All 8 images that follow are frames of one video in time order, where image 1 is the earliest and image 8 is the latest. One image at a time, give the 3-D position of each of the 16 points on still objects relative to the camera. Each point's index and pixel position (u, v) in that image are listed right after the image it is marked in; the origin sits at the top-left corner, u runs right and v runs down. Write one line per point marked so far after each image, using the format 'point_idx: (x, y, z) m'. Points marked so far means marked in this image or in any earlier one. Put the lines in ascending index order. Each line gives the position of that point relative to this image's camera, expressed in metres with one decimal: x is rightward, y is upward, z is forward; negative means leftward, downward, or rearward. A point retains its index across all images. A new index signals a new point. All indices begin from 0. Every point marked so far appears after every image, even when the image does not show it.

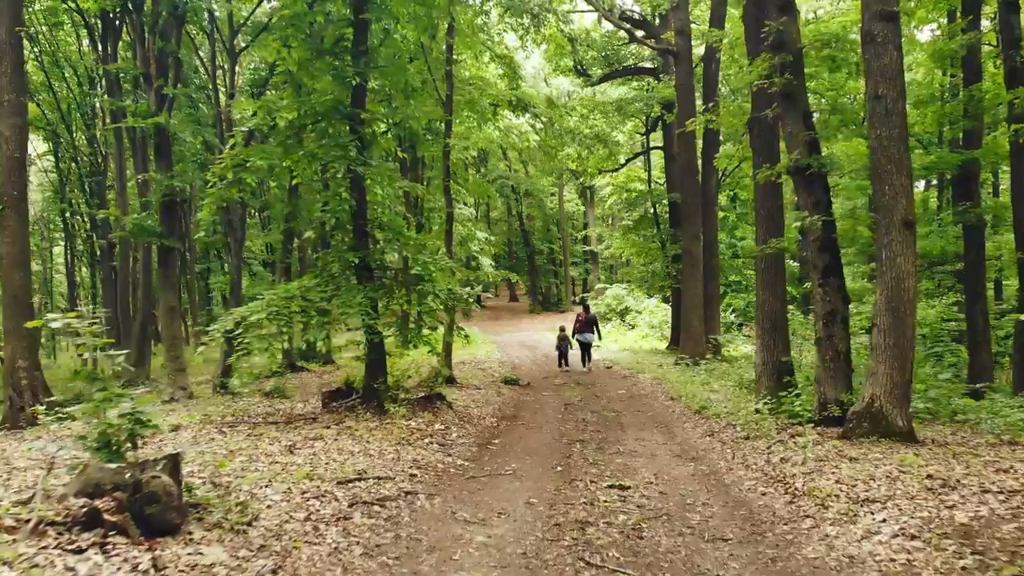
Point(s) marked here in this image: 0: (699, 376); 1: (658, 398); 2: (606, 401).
0: (+4.6, -2.2, +14.5) m
1: (+2.9, -2.2, +11.5) m
2: (+1.8, -2.2, +11.3) m
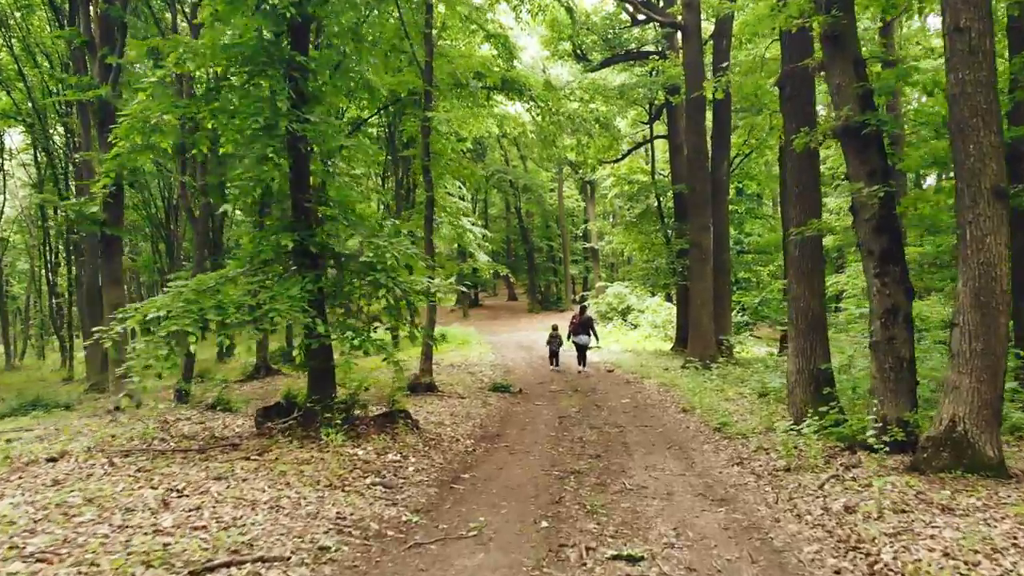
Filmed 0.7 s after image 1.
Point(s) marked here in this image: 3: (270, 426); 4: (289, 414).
0: (+4.4, -2.1, +12.9) m
1: (+2.7, -2.1, +10.0) m
2: (+1.6, -2.1, +9.7) m
3: (-2.6, -1.5, +6.2) m
4: (-2.6, -1.5, +6.6) m
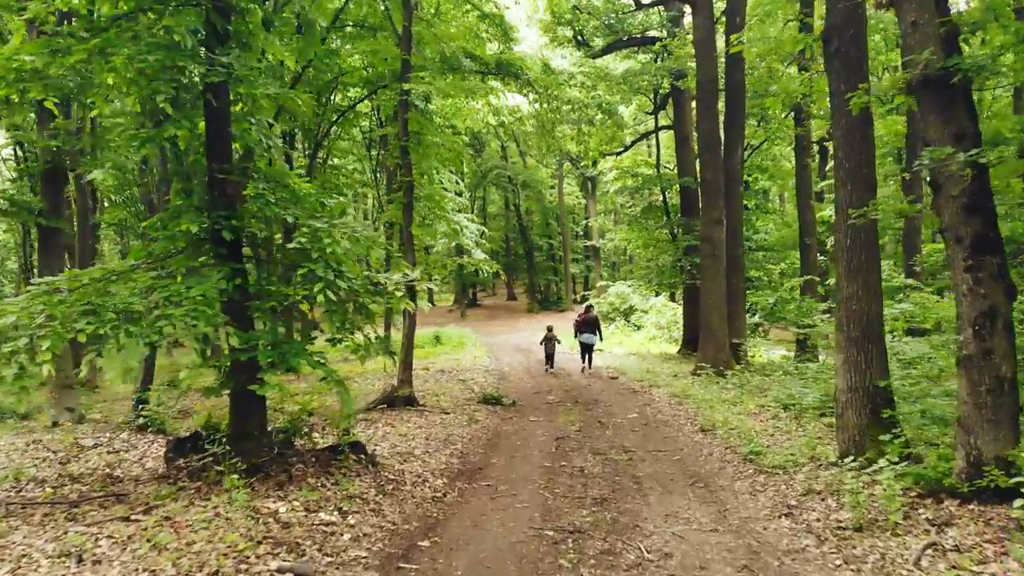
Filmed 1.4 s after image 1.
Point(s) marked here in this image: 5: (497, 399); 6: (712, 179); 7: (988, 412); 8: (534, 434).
0: (+4.3, -2.1, +11.5) m
1: (+2.5, -2.1, +8.6) m
2: (+1.5, -2.1, +8.3) m
3: (-2.8, -1.5, +4.8) m
4: (-2.8, -1.4, +5.2) m
5: (-0.3, -2.1, +10.7) m
6: (+5.1, +2.7, +14.6) m
7: (+3.7, -1.0, +4.5) m
8: (+0.3, -2.1, +8.2) m
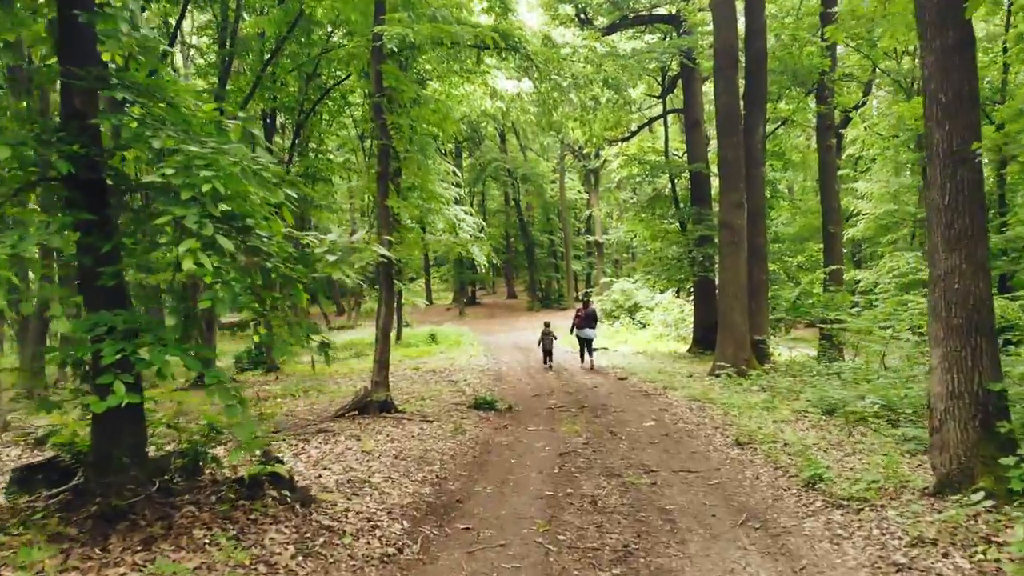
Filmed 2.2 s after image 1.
0: (+4.2, -1.9, +10.0) m
1: (+2.4, -1.9, +7.1) m
2: (+1.4, -1.9, +6.8) m
3: (-2.9, -1.3, +3.4) m
4: (-2.9, -1.2, +3.7) m
5: (-0.3, -1.8, +9.2) m
6: (+5.0, +2.9, +13.1) m
7: (+3.6, -0.8, +3.0) m
8: (+0.2, -1.9, +6.7) m
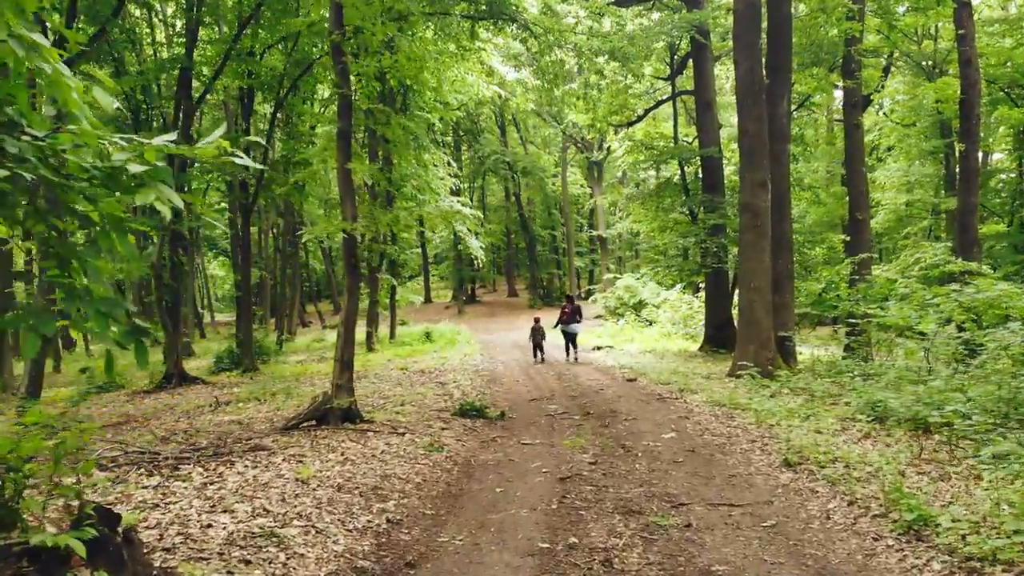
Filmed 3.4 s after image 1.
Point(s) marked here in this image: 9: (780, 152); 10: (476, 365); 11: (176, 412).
0: (+4.1, -1.7, +8.6) m
1: (+2.3, -1.7, +5.7) m
2: (+1.3, -1.7, +5.4) m
3: (-3.0, -1.1, +2.0) m
4: (-3.0, -1.0, +2.3) m
5: (-0.4, -1.6, +7.8) m
6: (+4.9, +3.1, +11.6) m
7: (+3.5, -0.6, +1.6) m
8: (+0.1, -1.7, +5.3) m
9: (+5.8, +2.9, +12.5) m
10: (-0.9, -2.0, +14.9) m
11: (-6.1, -2.2, +10.4) m
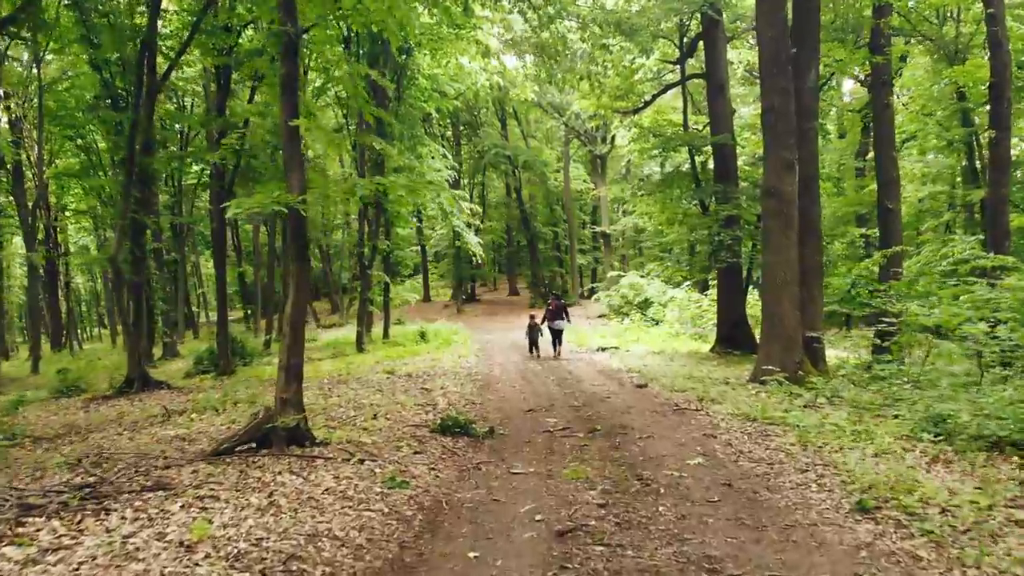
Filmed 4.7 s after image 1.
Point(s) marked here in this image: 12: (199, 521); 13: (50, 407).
0: (+4.0, -1.6, +7.3) m
1: (+2.2, -1.6, +4.4) m
2: (+1.2, -1.6, +4.1) m
3: (-3.1, -1.0, +0.7) m
4: (-3.1, -1.0, +1.0) m
5: (-0.6, -1.5, +6.5) m
6: (+4.8, +3.2, +10.3) m
7: (+3.4, -0.5, +0.3) m
8: (0.0, -1.6, +4.0) m
9: (+5.7, +3.0, +11.2) m
10: (-1.0, -1.9, +13.7) m
11: (-6.2, -2.1, +9.2) m
12: (-1.9, -1.4, +3.7) m
13: (-9.6, -2.5, +12.0) m
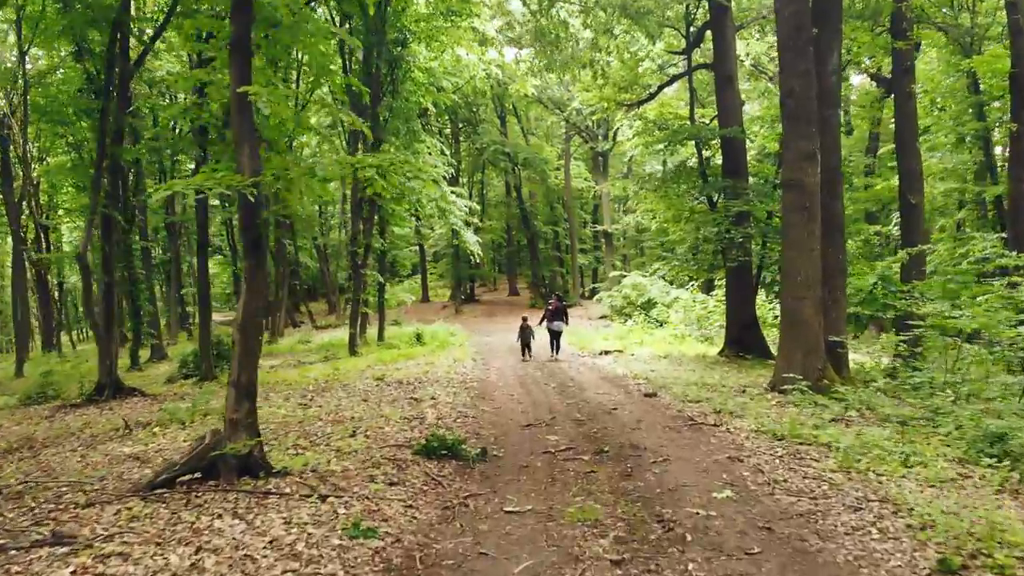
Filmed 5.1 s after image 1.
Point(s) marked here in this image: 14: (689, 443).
0: (+3.9, -1.6, +6.5) m
1: (+2.2, -1.6, +3.5) m
2: (+1.1, -1.6, +3.3) m
3: (-3.2, -1.0, -0.2) m
4: (-3.2, -1.0, +0.2) m
5: (-0.6, -1.6, +5.6) m
6: (+4.8, +3.2, +9.5) m
7: (+3.3, -0.5, -0.5) m
8: (-0.1, -1.6, +3.1) m
9: (+5.7, +3.0, +10.4) m
10: (-1.1, -1.9, +12.8) m
11: (-6.2, -2.2, +8.3) m
12: (-2.0, -1.4, +2.8) m
13: (-9.6, -2.5, +11.2) m
14: (+1.9, -1.6, +6.1) m
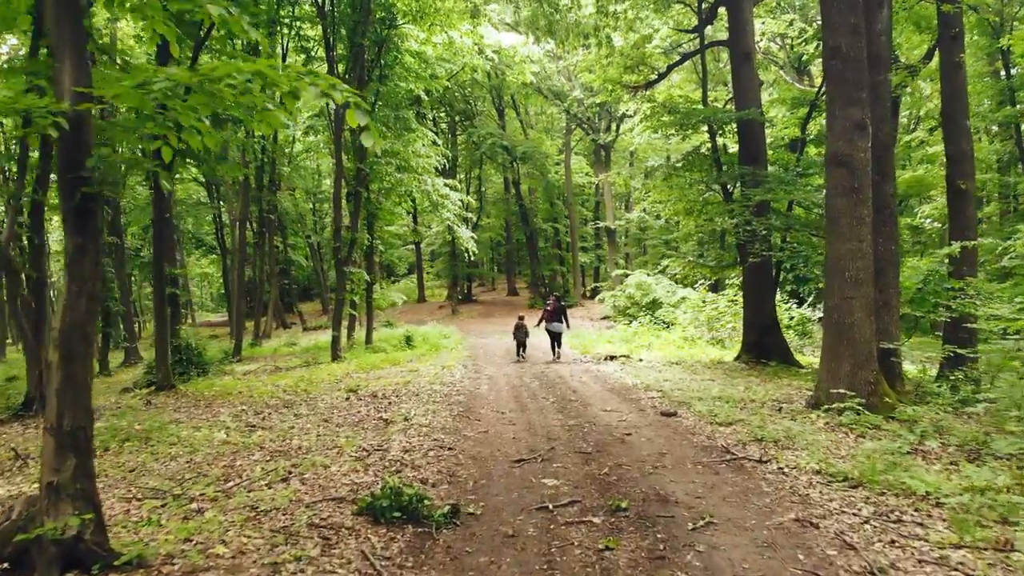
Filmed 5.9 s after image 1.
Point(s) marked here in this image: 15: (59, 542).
0: (+3.8, -1.5, +4.9) m
1: (+2.0, -1.5, +2.0) m
2: (+1.0, -1.5, +1.7) m
3: (-3.3, -1.0, -1.7) m
4: (-3.3, -0.9, -1.4) m
5: (-0.7, -1.5, +4.1) m
6: (+4.6, +3.3, +7.9) m
7: (+3.2, -0.4, -2.1) m
8: (-0.2, -1.5, +1.6) m
9: (+5.6, +3.1, +8.8) m
10: (-1.2, -1.8, +11.2) m
11: (-6.3, -2.1, +6.7) m
12: (-2.1, -1.4, +1.3) m
13: (-9.8, -2.4, +9.6) m
14: (+1.7, -1.6, +4.5) m
15: (-2.3, -1.3, +2.9) m
